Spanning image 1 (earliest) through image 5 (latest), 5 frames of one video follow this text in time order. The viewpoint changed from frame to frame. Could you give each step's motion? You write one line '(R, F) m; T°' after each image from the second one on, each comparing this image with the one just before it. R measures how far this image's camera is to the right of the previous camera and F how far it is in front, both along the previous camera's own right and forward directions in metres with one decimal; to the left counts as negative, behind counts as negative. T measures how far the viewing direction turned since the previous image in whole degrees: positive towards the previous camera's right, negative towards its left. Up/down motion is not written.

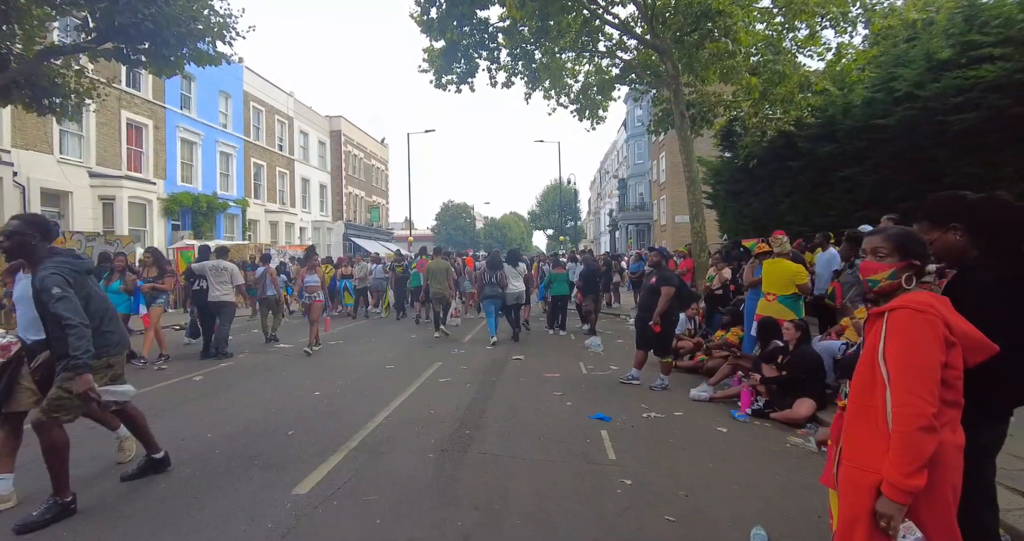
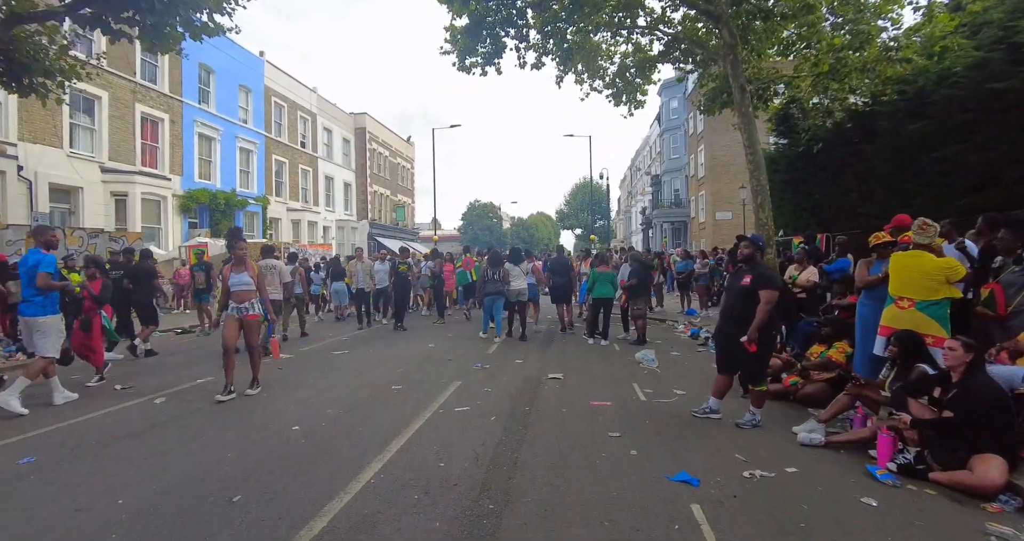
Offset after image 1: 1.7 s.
(-0.1, +1.7) m; -3°
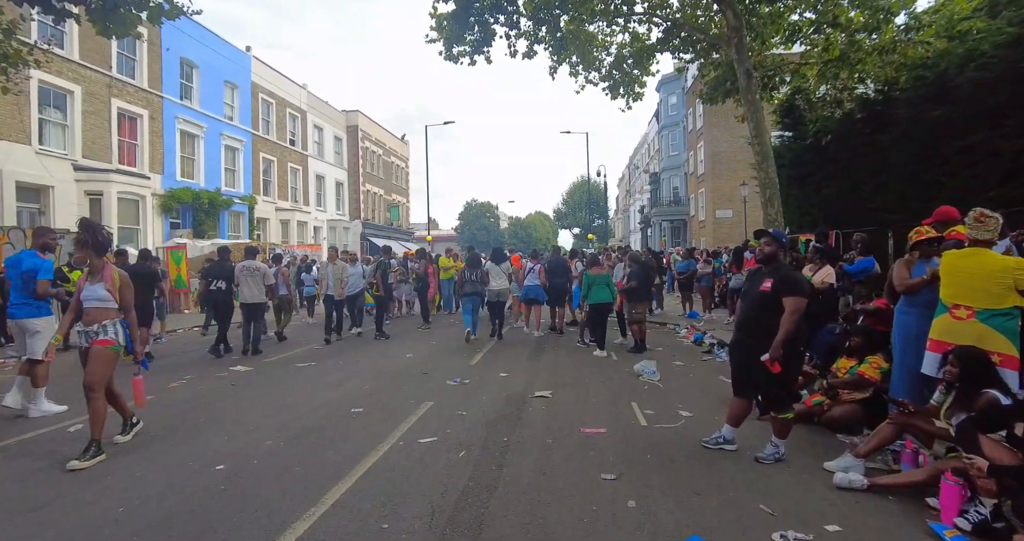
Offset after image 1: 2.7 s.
(+0.2, +0.9) m; 0°
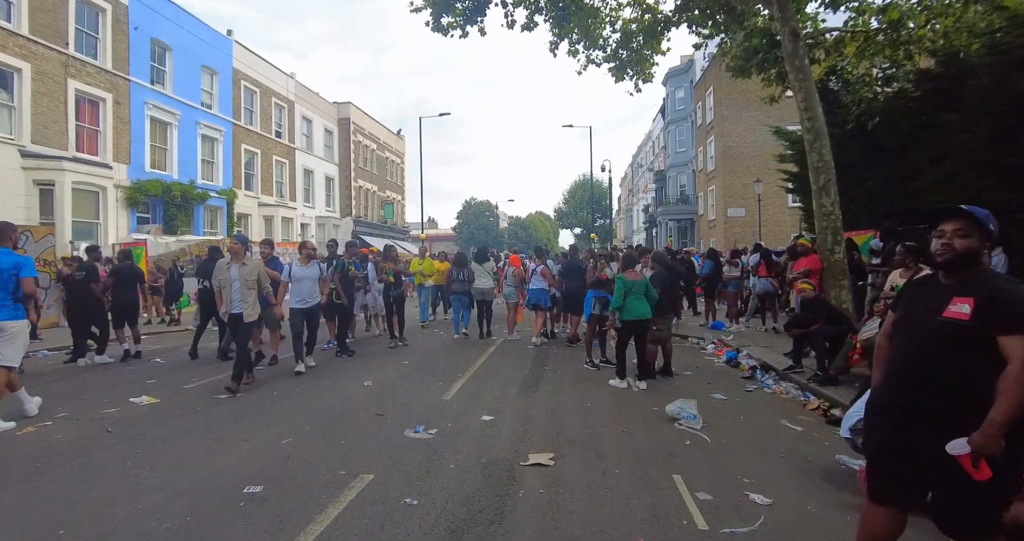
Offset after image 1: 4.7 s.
(+0.1, +2.1) m; 0°
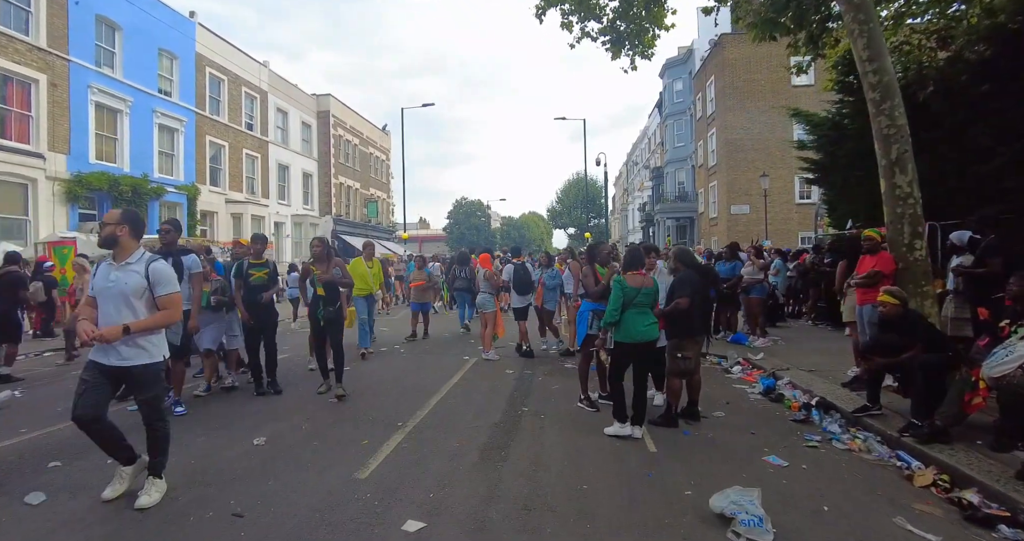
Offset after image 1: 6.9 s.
(+0.3, +2.3) m; +1°
